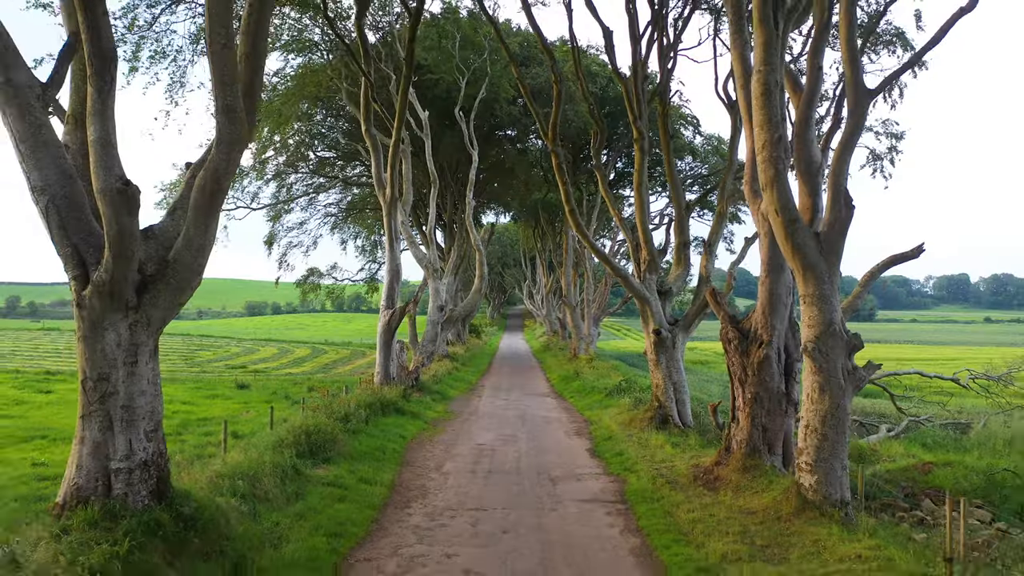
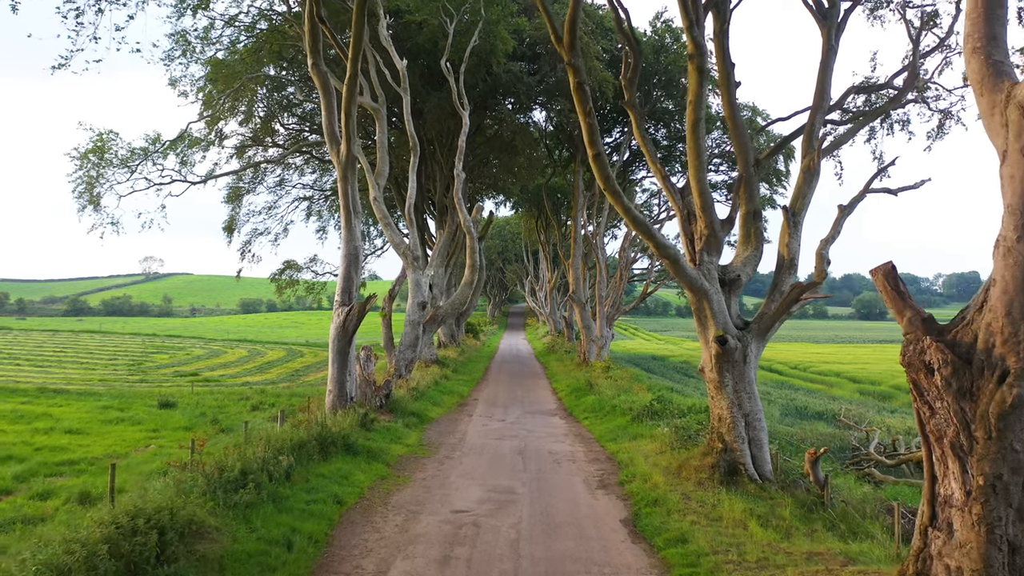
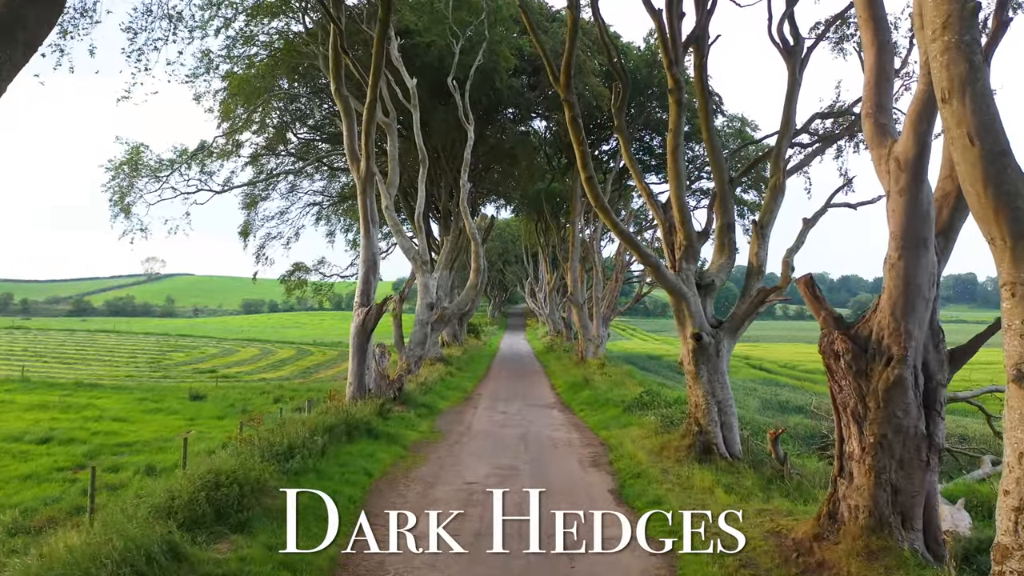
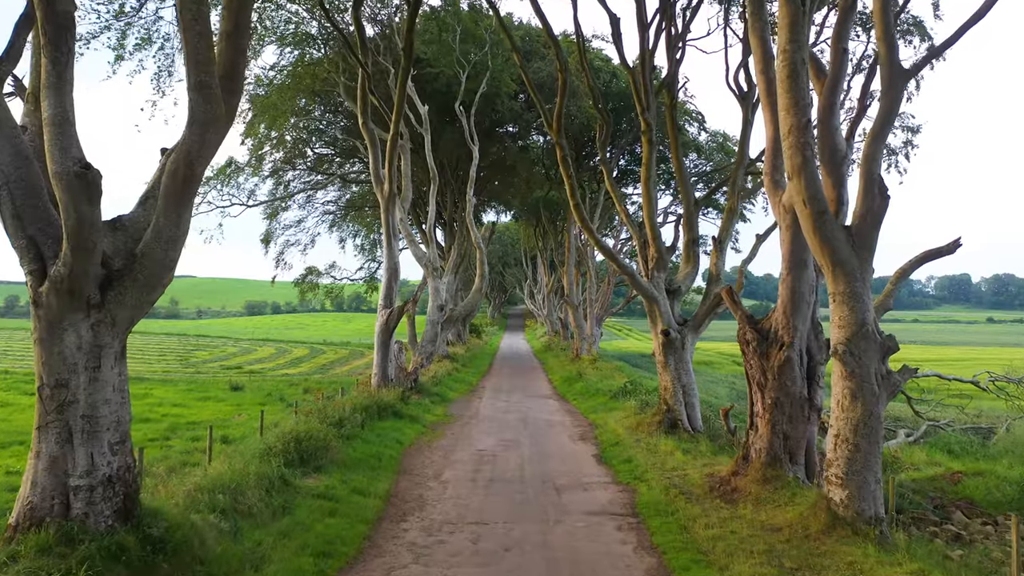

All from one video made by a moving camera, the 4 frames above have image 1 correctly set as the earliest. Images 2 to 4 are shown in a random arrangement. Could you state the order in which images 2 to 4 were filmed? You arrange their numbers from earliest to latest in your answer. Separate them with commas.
4, 3, 2
